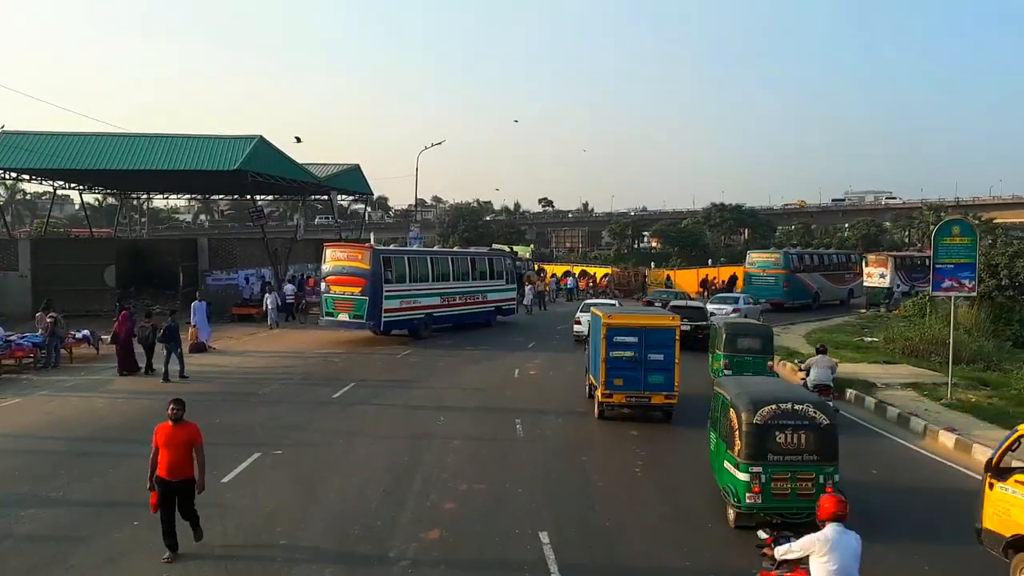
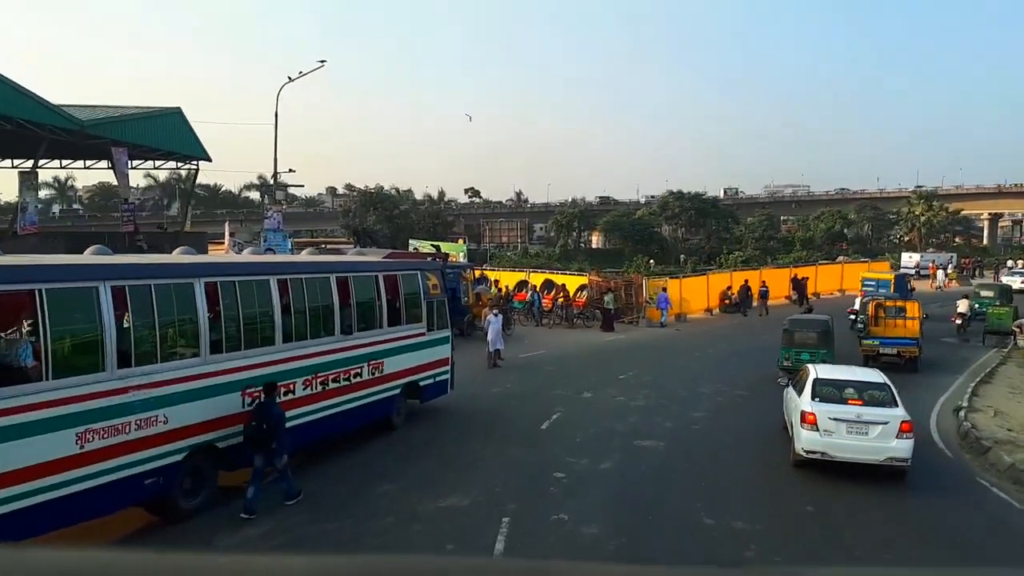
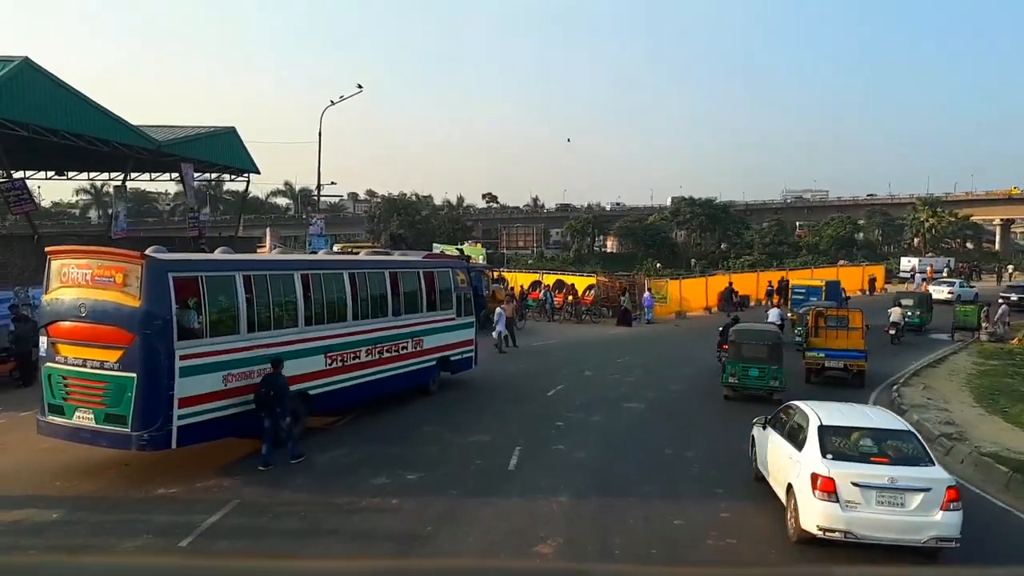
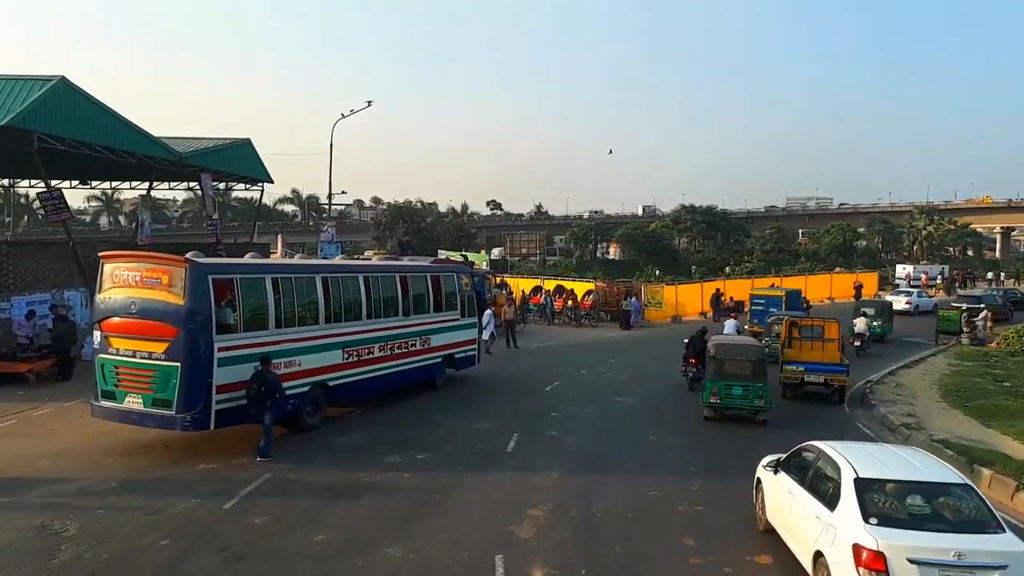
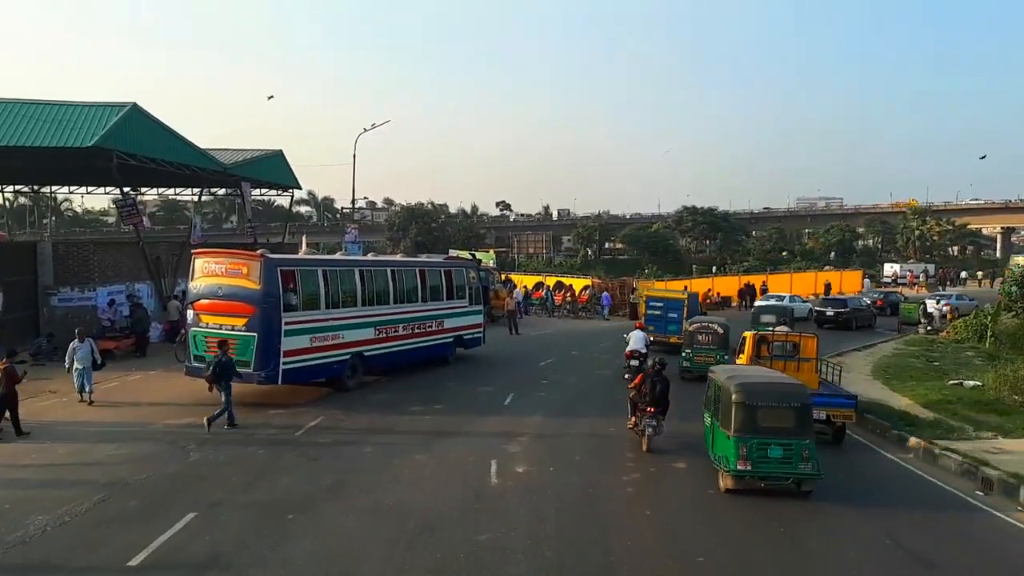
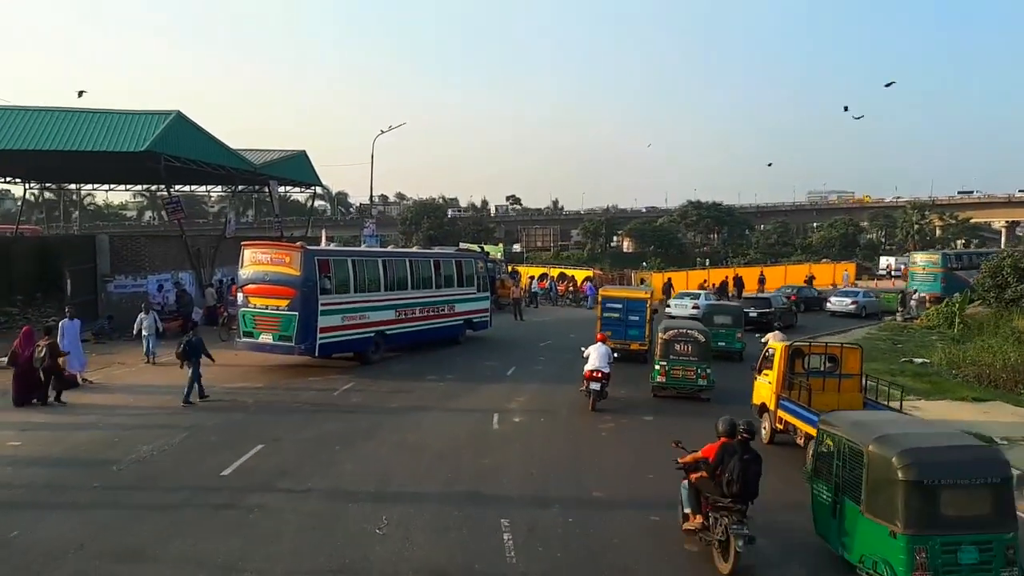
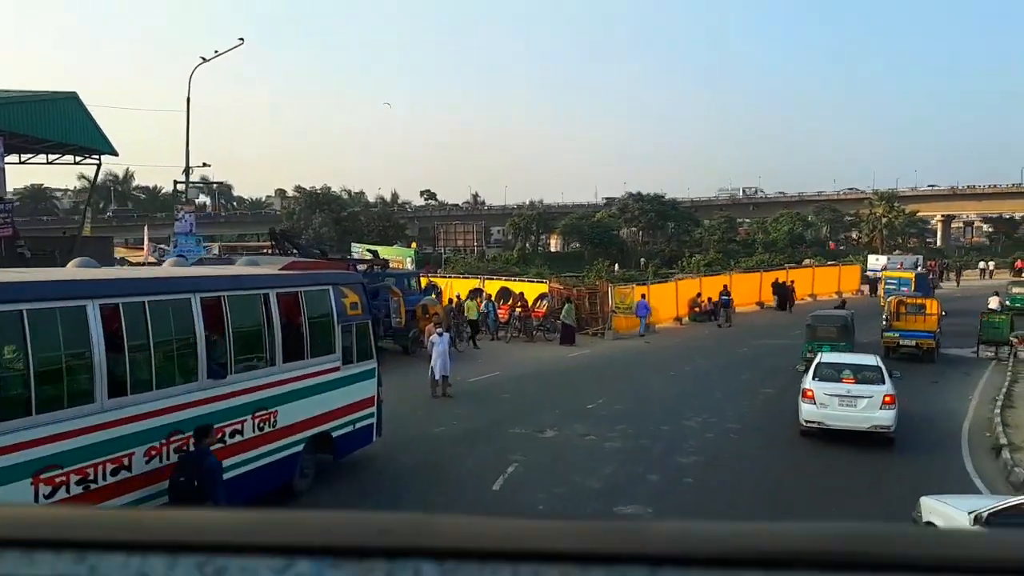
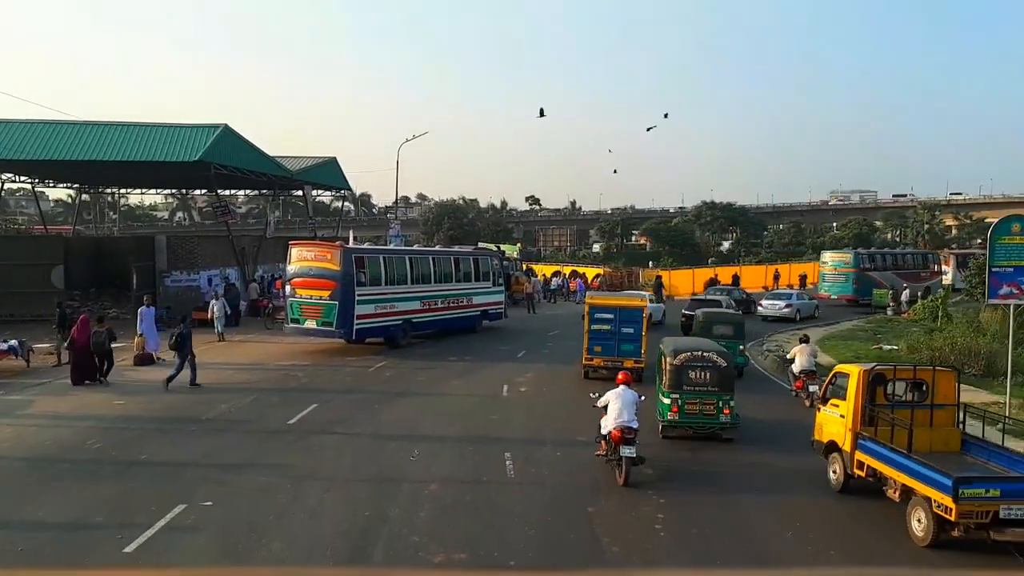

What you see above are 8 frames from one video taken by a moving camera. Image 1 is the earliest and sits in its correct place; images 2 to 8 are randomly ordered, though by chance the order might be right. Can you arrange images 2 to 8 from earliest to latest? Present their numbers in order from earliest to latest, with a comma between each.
8, 6, 5, 4, 3, 2, 7
